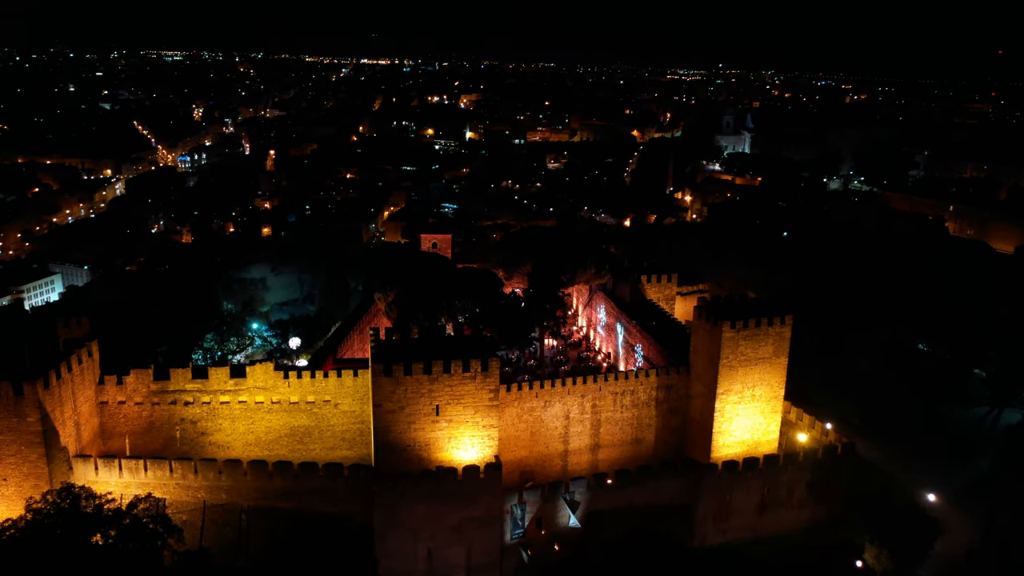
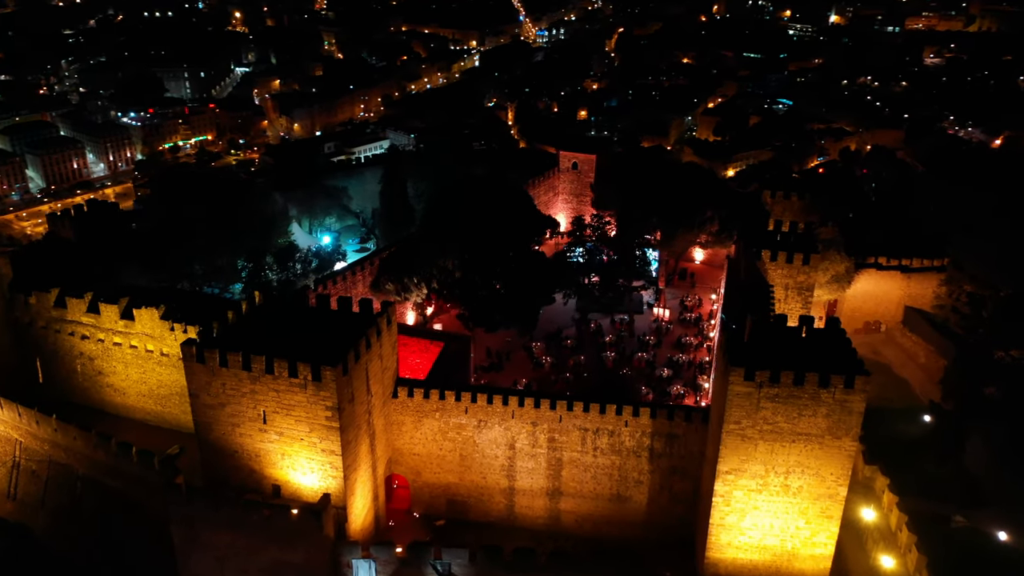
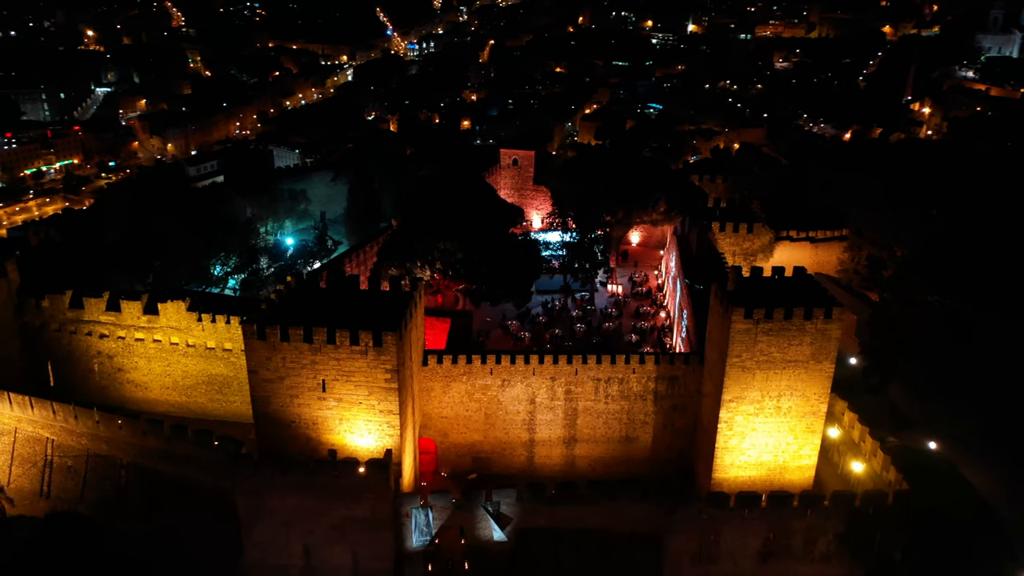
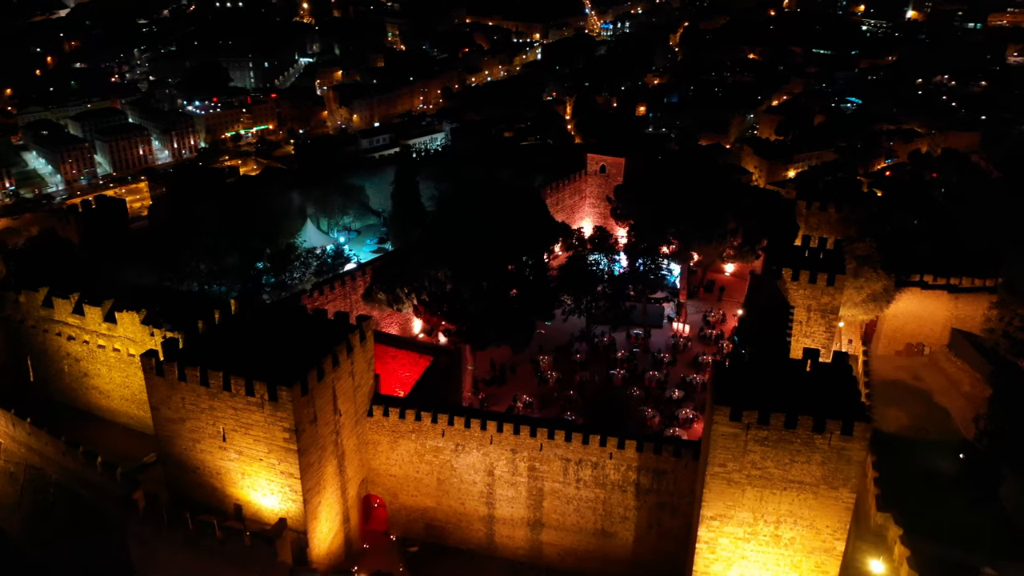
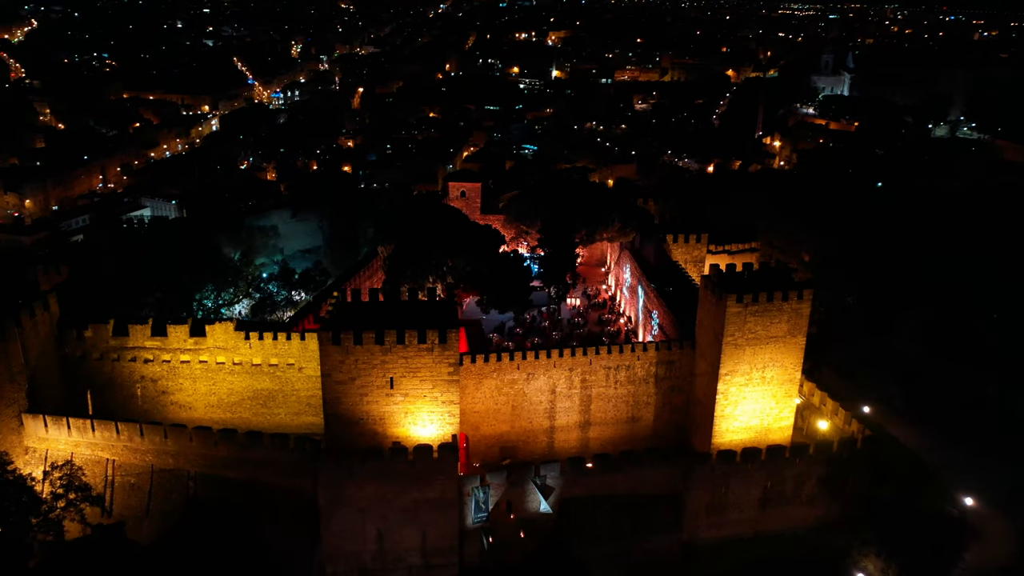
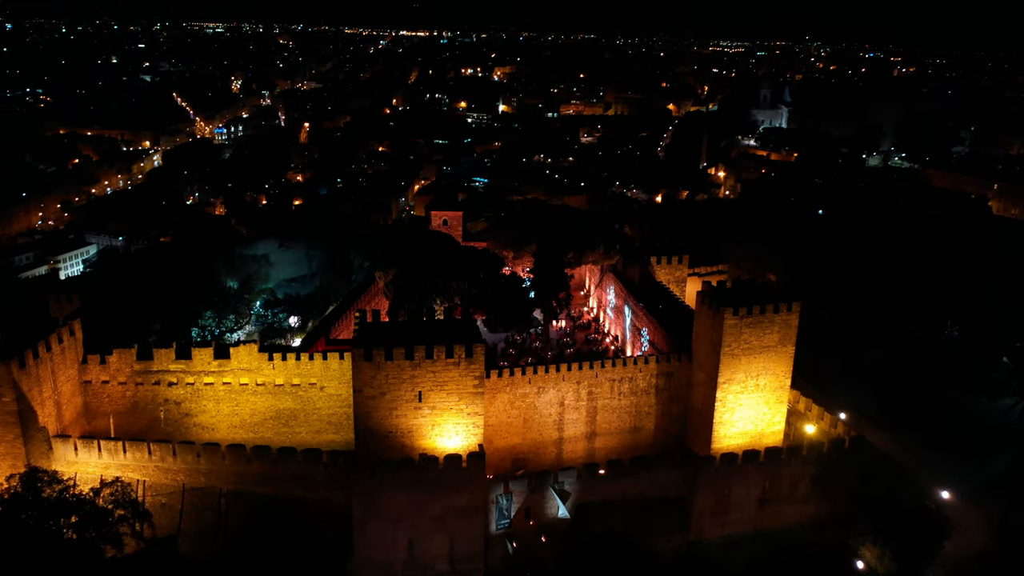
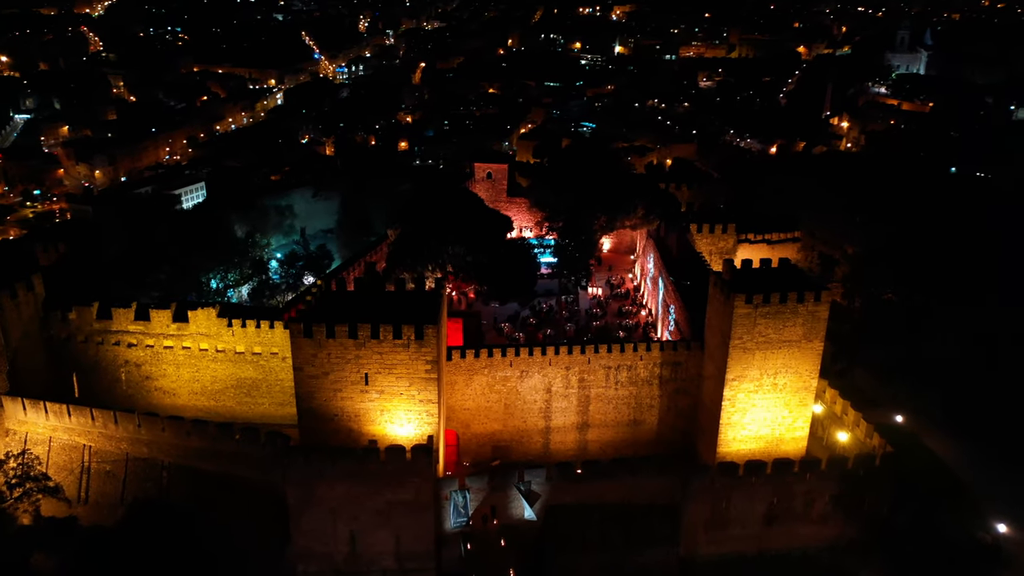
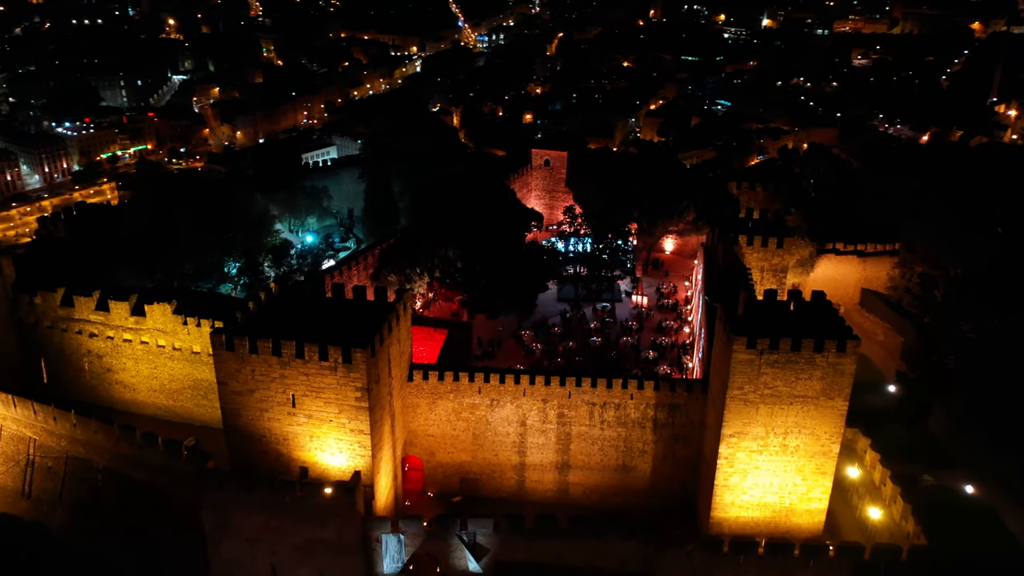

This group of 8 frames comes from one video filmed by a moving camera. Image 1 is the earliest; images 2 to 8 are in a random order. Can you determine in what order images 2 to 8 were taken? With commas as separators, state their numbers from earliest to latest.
6, 5, 7, 3, 8, 2, 4
